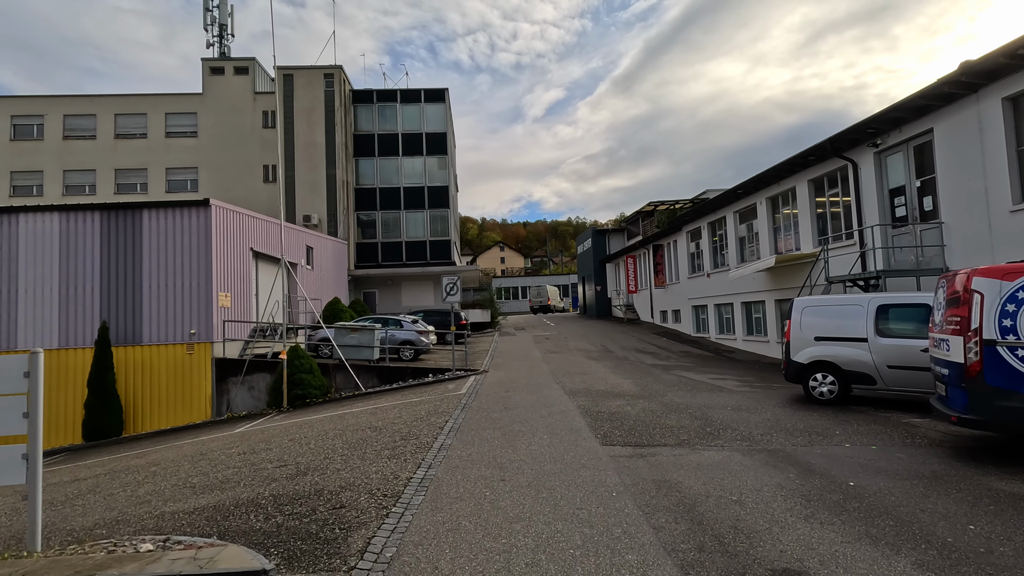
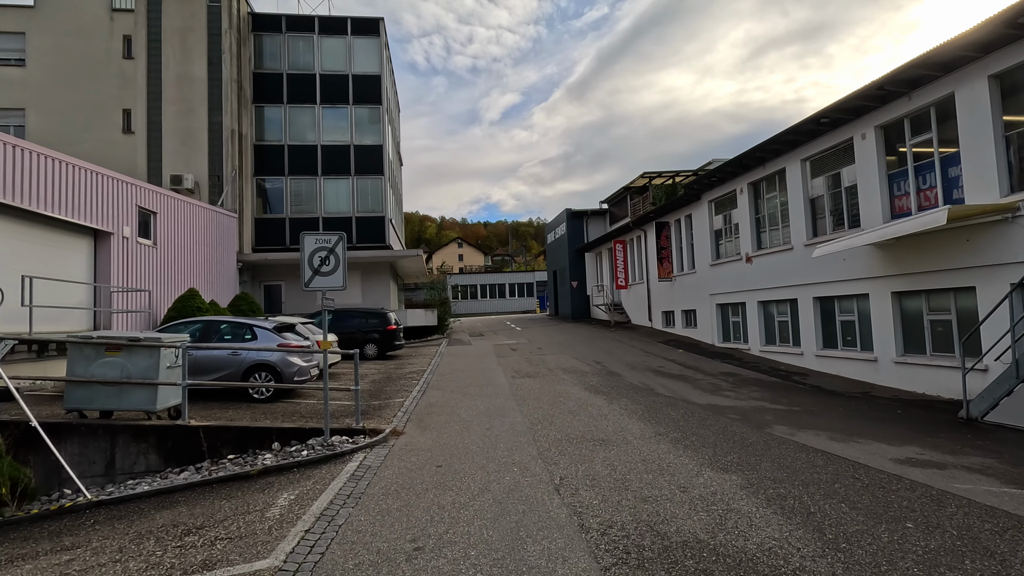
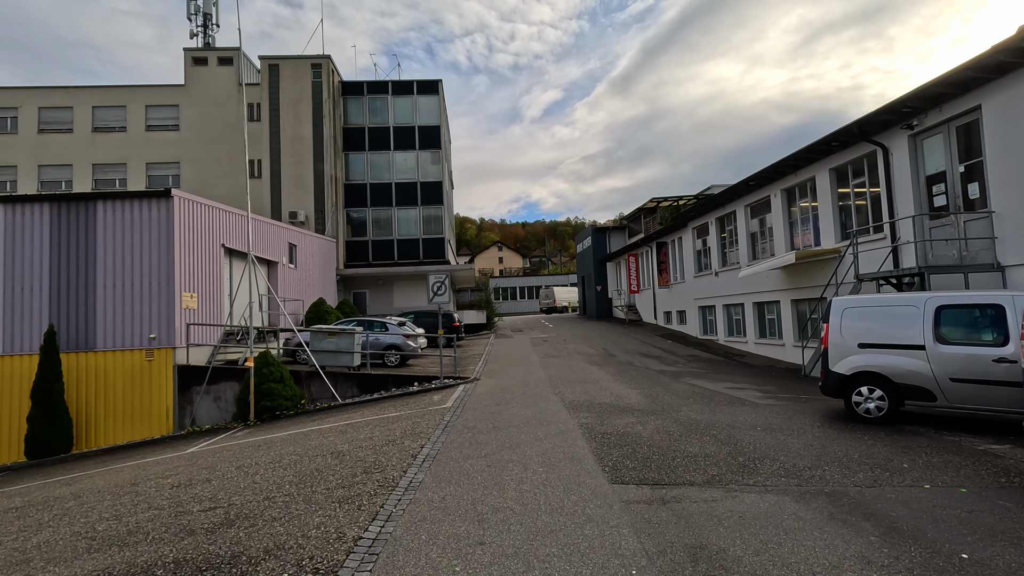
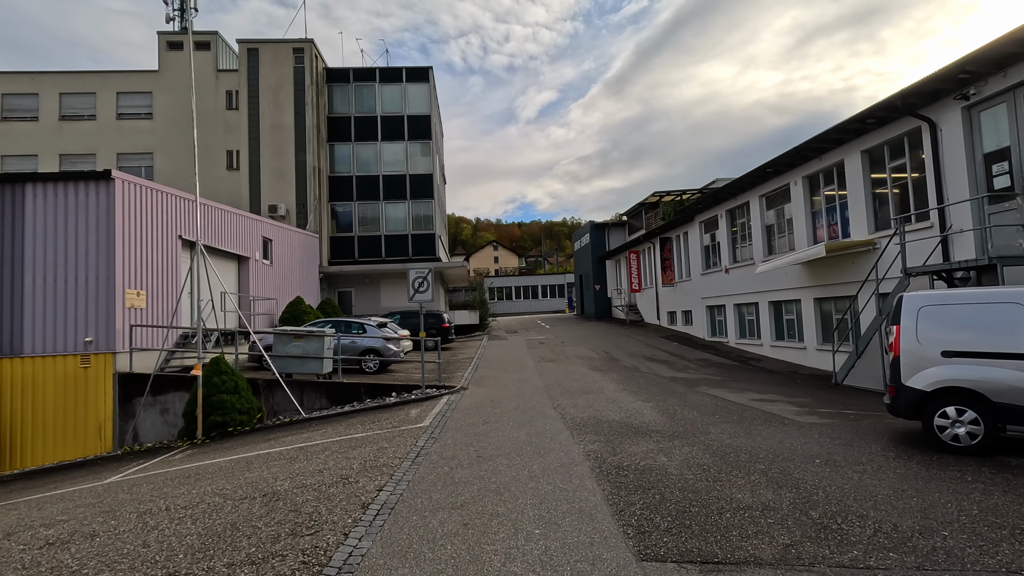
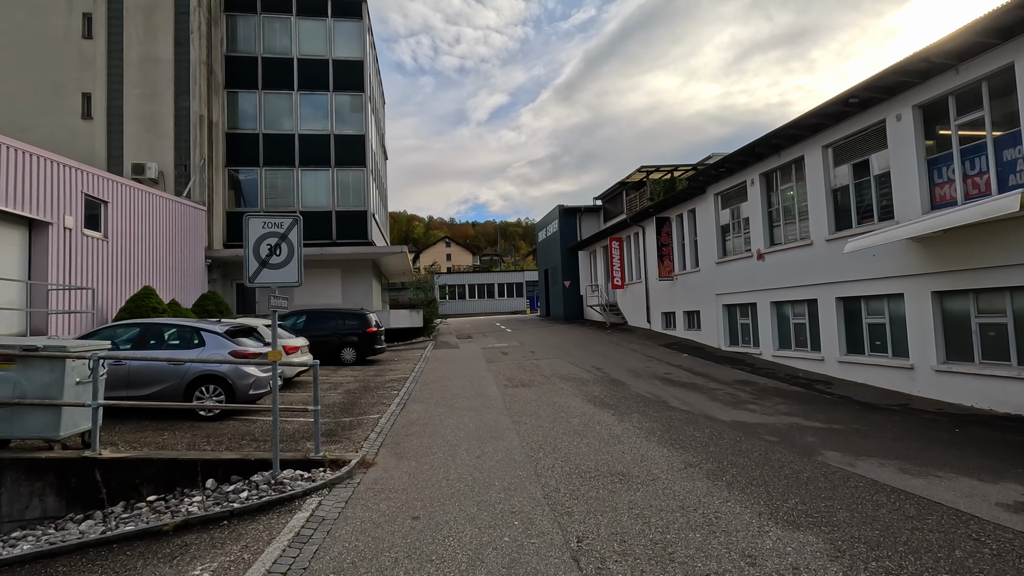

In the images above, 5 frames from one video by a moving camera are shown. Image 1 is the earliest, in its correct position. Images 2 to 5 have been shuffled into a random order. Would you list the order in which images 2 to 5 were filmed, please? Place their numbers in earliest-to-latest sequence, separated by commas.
3, 4, 2, 5
